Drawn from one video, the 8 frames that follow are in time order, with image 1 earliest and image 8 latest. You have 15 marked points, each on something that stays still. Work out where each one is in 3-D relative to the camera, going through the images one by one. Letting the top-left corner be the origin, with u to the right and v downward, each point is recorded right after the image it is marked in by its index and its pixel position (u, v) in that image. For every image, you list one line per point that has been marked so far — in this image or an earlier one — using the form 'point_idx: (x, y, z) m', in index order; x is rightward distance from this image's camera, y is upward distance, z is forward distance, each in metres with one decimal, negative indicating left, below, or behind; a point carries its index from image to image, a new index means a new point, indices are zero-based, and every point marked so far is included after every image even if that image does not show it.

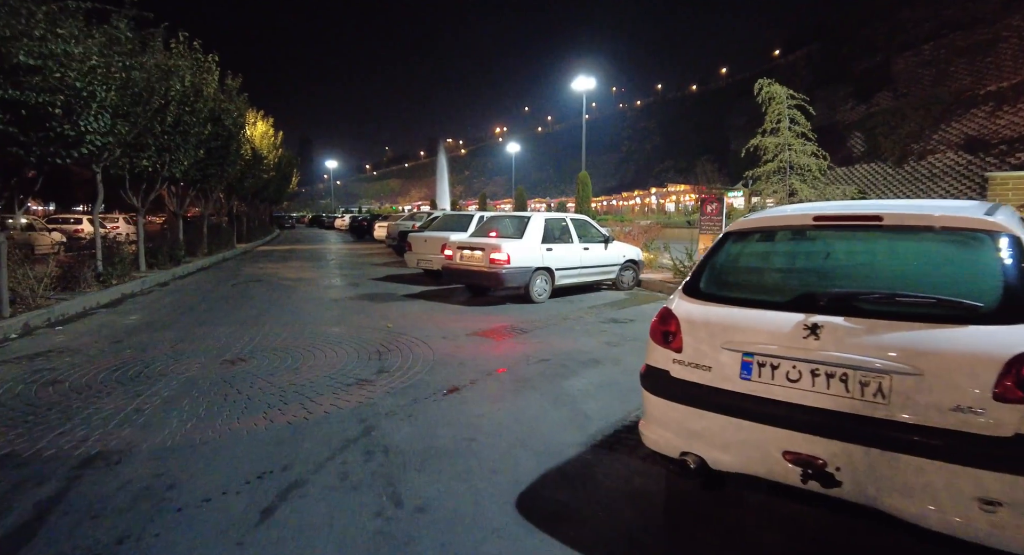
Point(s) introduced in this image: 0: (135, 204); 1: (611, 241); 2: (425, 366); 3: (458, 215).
0: (-10.4, +2.0, +14.9) m
1: (+2.1, +0.8, +11.6) m
2: (-1.0, -1.0, +6.0) m
3: (-1.4, +1.7, +14.4) m
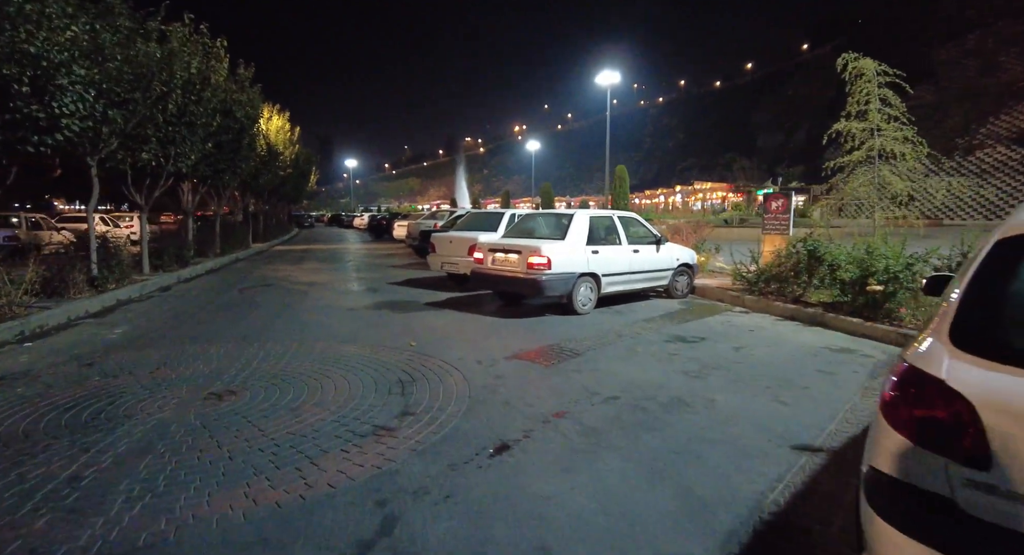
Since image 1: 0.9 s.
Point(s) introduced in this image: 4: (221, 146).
0: (-9.6, +1.9, +13.9) m
1: (+2.8, +0.6, +10.2) m
2: (-0.4, -1.1, +4.7) m
3: (-0.6, +1.6, +13.0) m
4: (-9.6, +4.4, +17.8) m
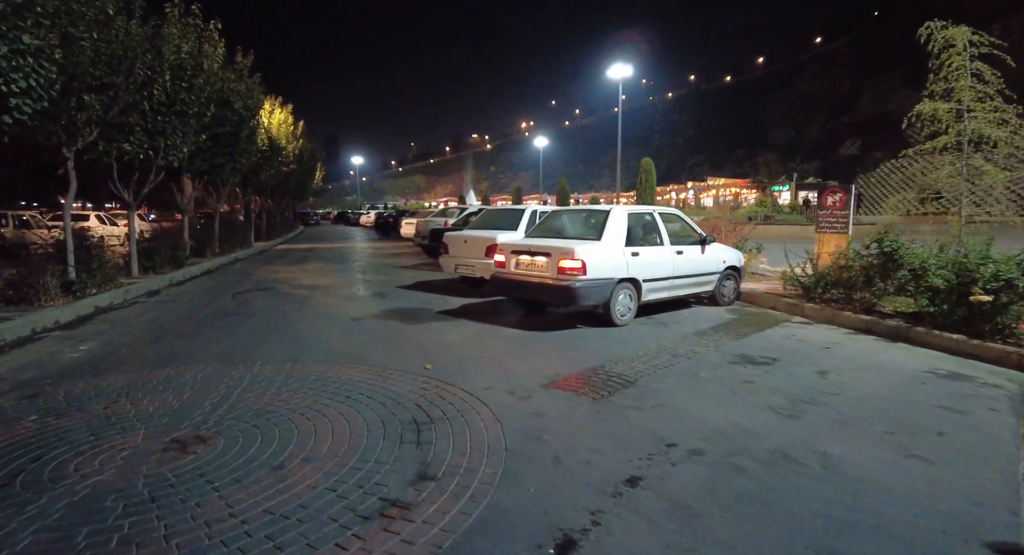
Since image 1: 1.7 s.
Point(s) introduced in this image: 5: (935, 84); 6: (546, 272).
0: (-9.2, +1.9, +12.8) m
1: (+3.3, +0.6, +9.0) m
2: (-0.1, -1.2, +3.5) m
3: (-0.2, +1.5, +11.9) m
4: (-9.1, +4.3, +16.8) m
5: (+5.9, +2.7, +7.6) m
6: (+0.5, +0.1, +7.7) m
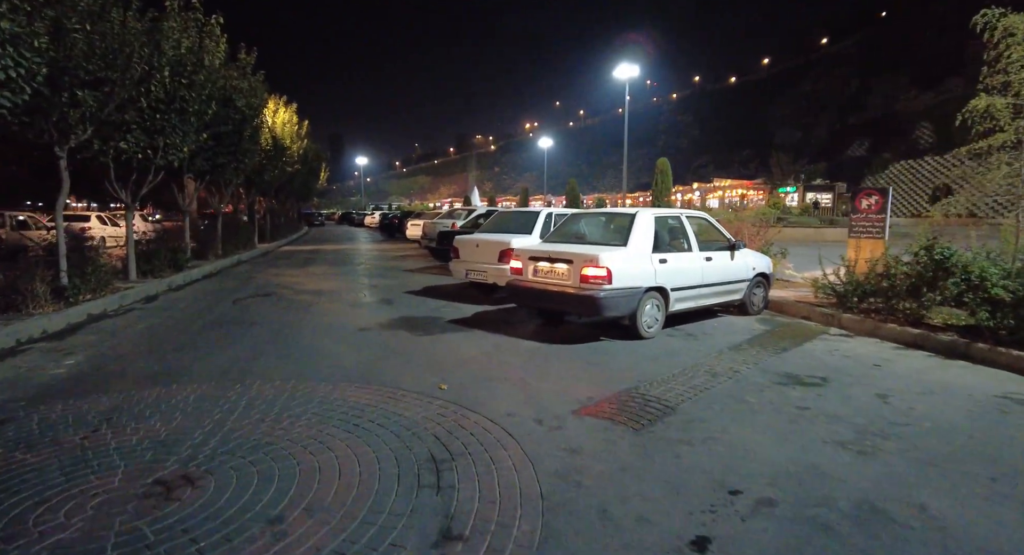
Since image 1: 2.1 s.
0: (-8.9, +1.8, +12.3) m
1: (+3.5, +0.4, +8.4) m
2: (+0.1, -1.3, +3.0) m
3: (+0.1, +1.4, +11.3) m
4: (-8.8, +4.2, +16.3) m
5: (+6.2, +2.6, +7.0) m
6: (+0.8, 0.0, +7.1) m
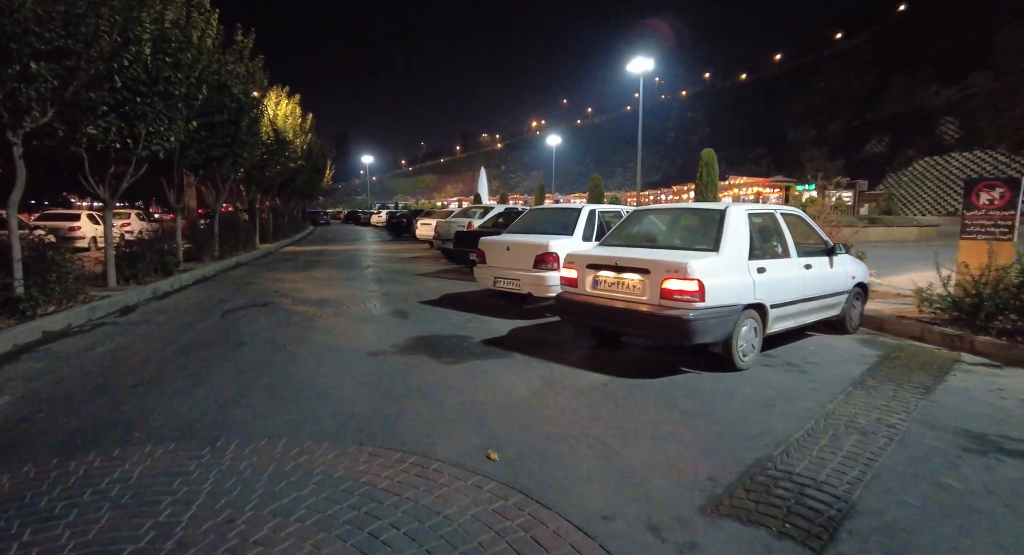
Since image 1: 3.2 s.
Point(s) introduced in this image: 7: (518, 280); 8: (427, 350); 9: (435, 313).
0: (-8.3, +1.6, +10.8) m
1: (+4.1, +0.3, +6.8) m
2: (+0.6, -1.5, +1.4) m
3: (+0.7, +1.2, +9.7) m
4: (-8.2, +4.1, +14.8) m
5: (+6.7, +2.4, +5.4) m
6: (+1.3, -0.2, +5.5) m
7: (+0.1, 0.0, +8.6) m
8: (-1.0, -0.9, +6.6) m
9: (-1.3, -0.6, +9.0) m
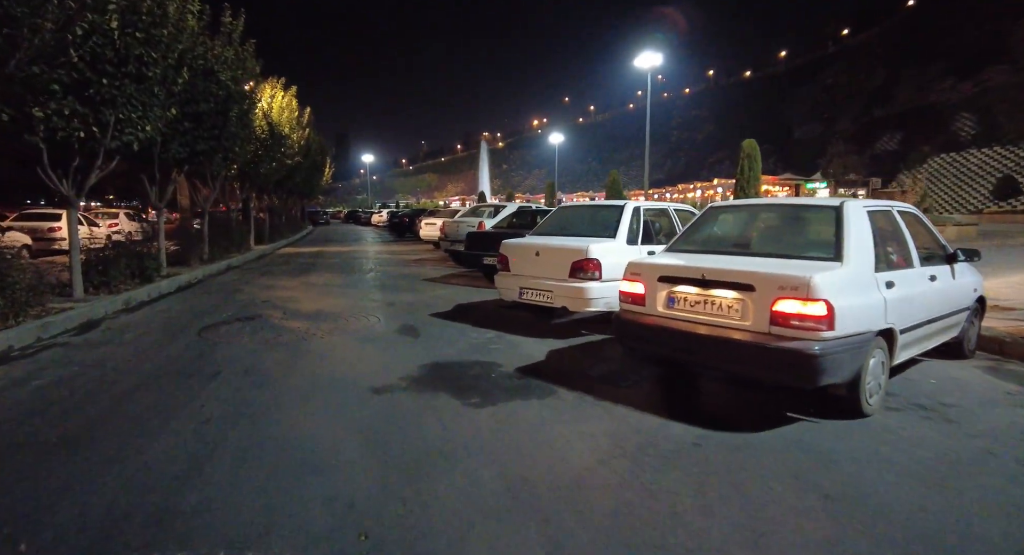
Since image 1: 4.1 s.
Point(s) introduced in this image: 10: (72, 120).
0: (-7.9, +1.5, +9.4) m
1: (+4.5, +0.2, +5.4) m
2: (+1.1, -1.6, 0.0) m
3: (+1.1, +1.1, +8.3) m
4: (-7.8, +3.9, +13.4) m
5: (+7.1, +2.3, +4.0) m
6: (+1.7, -0.3, +4.1) m
7: (+0.5, -0.2, +7.2) m
8: (-0.6, -1.0, +5.2) m
9: (-0.9, -0.7, +7.6) m
10: (-7.1, +2.5, +8.7) m
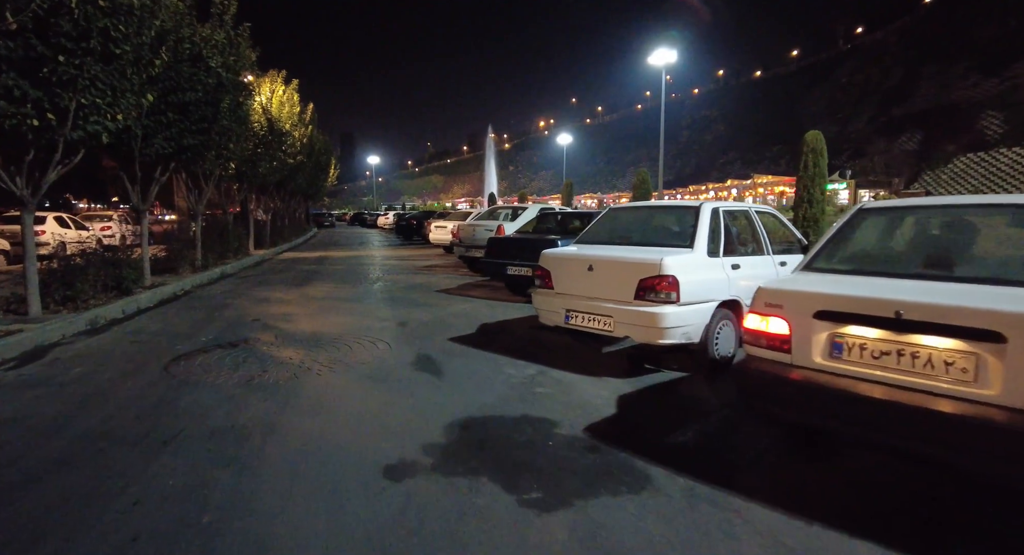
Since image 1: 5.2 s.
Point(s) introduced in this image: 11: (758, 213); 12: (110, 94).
0: (-7.3, +1.3, +8.0) m
1: (+5.0, 0.0, +3.8) m
2: (+1.5, -1.8, -1.6) m
3: (+1.6, +0.9, +6.8) m
4: (-7.2, +3.7, +11.9) m
5: (+7.6, +2.1, +2.3) m
6: (+2.2, -0.5, +2.5) m
7: (+1.0, -0.4, +5.6) m
8: (-0.1, -1.3, +3.7) m
9: (-0.4, -1.0, +6.1) m
10: (-6.6, +2.3, +7.2) m
11: (+3.1, +0.8, +6.7) m
12: (-6.1, +2.8, +8.2) m
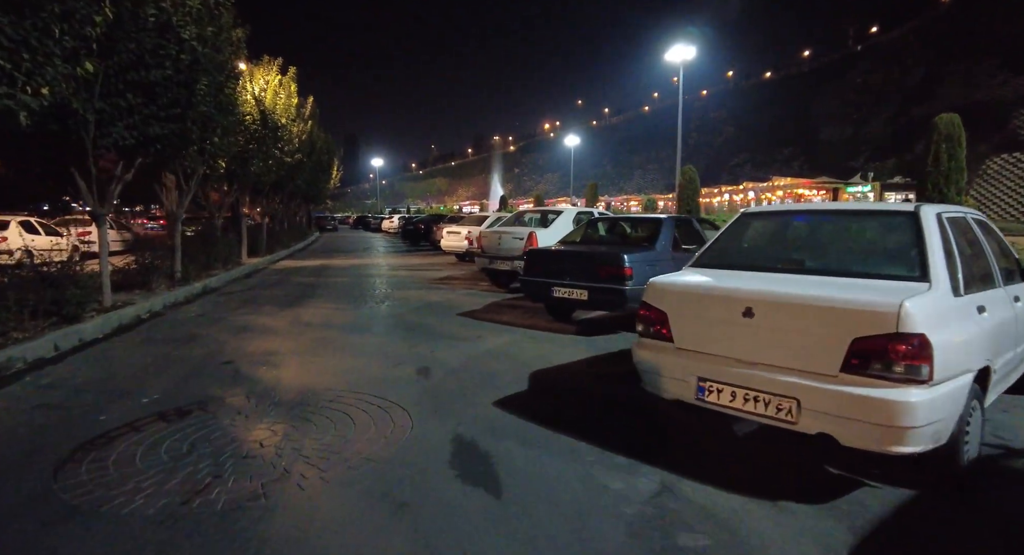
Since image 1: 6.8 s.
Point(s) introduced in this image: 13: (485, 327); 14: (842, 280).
0: (-6.6, +0.9, +5.7) m
1: (+5.7, -0.4, +1.5) m
2: (+2.1, -2.1, -3.9) m
3: (+2.3, +0.5, +4.5) m
4: (-6.5, +3.3, +9.7) m
5: (+8.3, +1.8, 0.0) m
6: (+2.9, -0.8, +0.3) m
7: (+1.7, -0.7, +3.3) m
8: (+0.5, -1.6, +1.4) m
9: (+0.3, -1.3, +3.8) m
10: (-5.9, +2.0, +5.0) m
11: (+3.8, +0.5, +4.4) m
12: (-5.4, +2.5, +6.0) m
13: (-0.4, -0.7, +8.5) m
14: (+2.2, 0.0, +3.4) m
